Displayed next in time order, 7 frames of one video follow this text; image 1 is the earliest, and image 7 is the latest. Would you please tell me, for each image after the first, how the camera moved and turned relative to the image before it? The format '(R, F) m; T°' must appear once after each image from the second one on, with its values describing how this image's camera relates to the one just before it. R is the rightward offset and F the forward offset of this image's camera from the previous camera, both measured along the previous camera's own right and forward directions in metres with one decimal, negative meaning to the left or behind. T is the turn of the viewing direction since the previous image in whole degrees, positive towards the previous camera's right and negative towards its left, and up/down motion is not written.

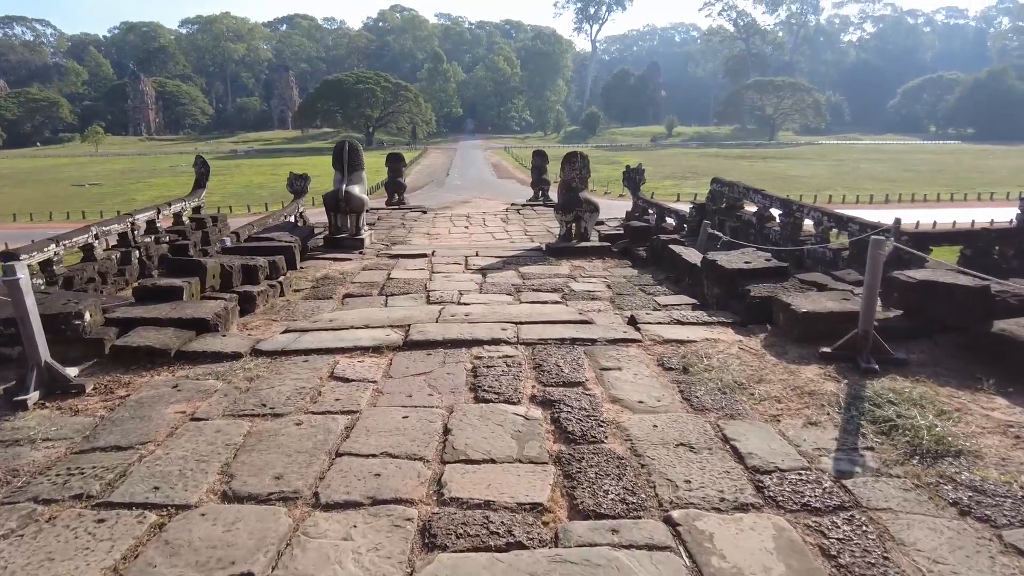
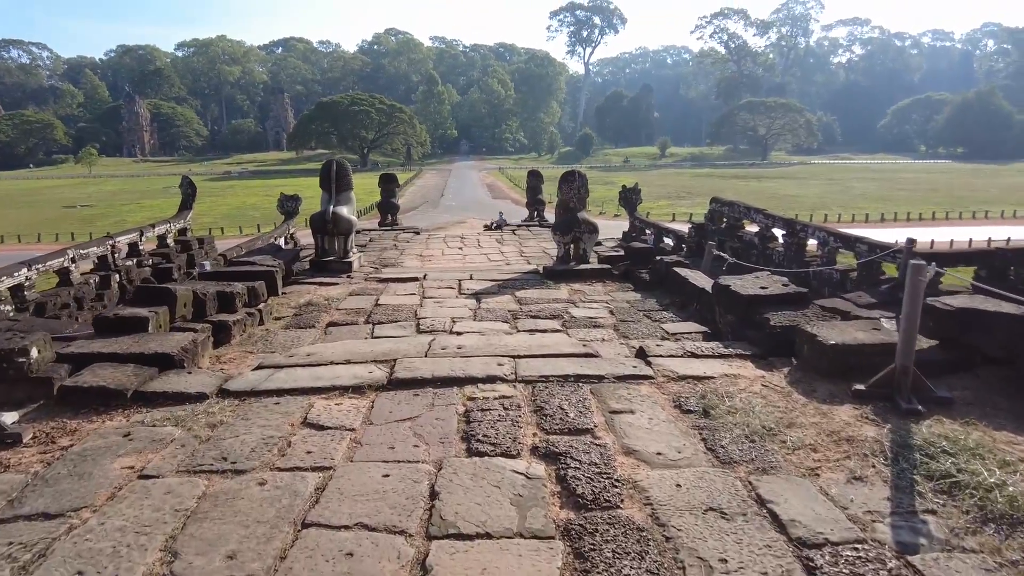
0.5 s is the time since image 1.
(0.0, +0.4) m; 0°
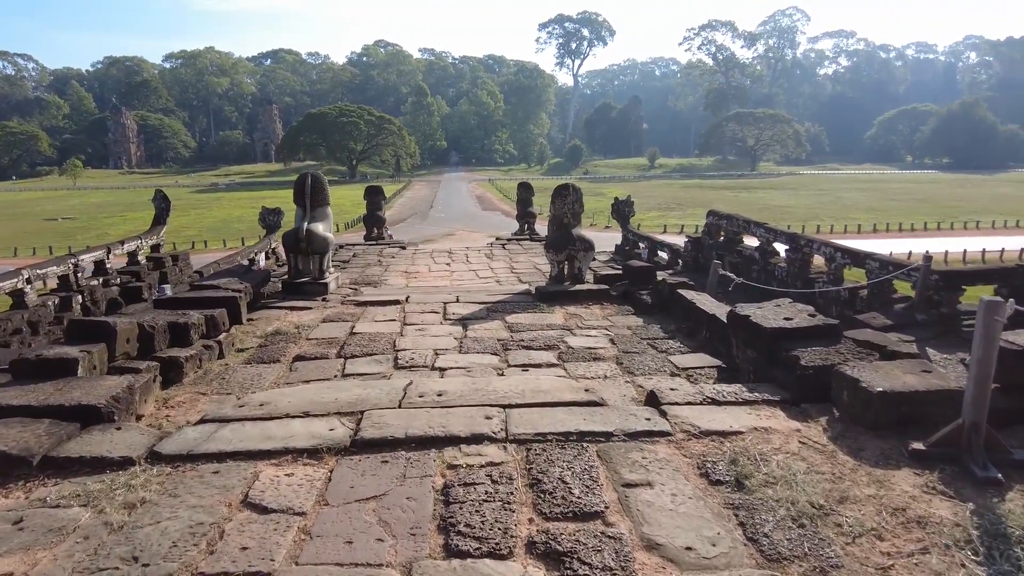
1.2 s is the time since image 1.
(0.0, +0.5) m; +1°
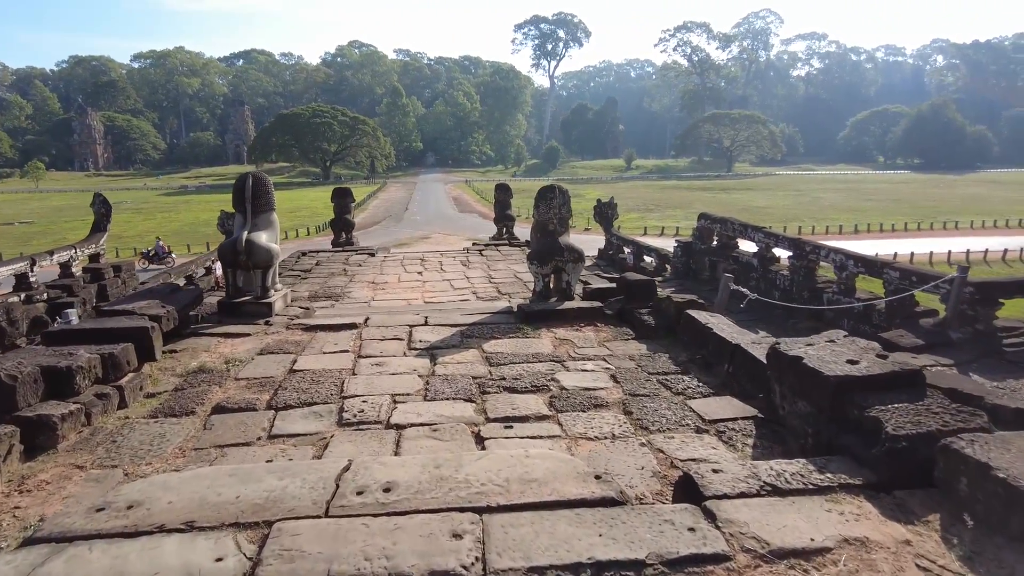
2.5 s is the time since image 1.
(0.0, +0.9) m; +2°
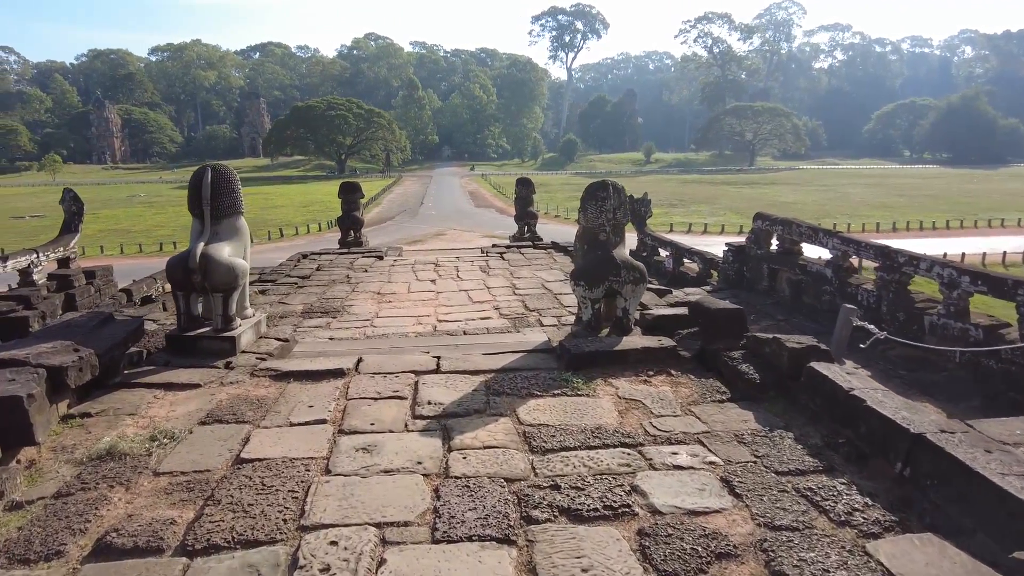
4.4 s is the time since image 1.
(-0.2, +1.4) m; -1°
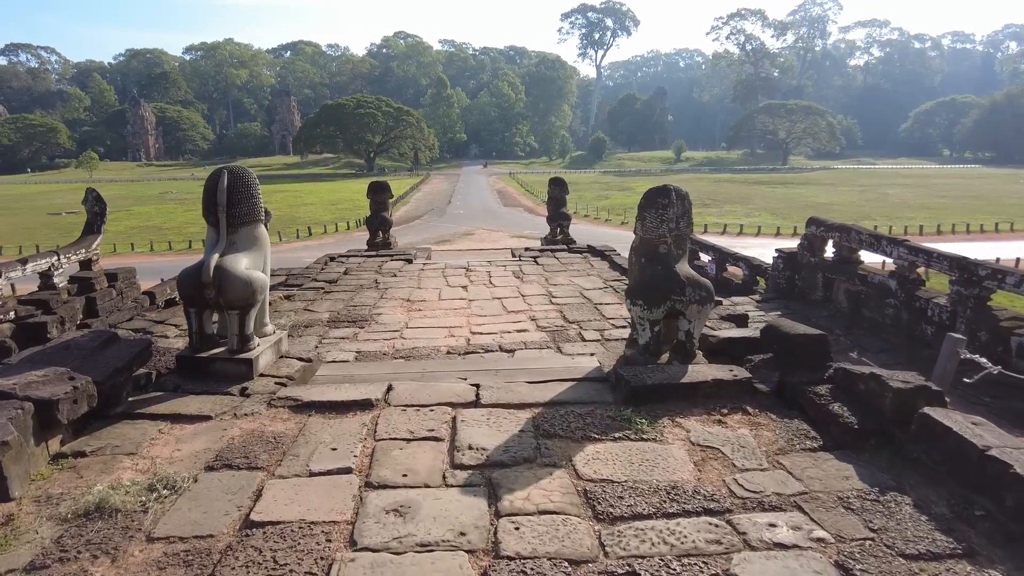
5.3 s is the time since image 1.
(-0.1, +0.5) m; -2°
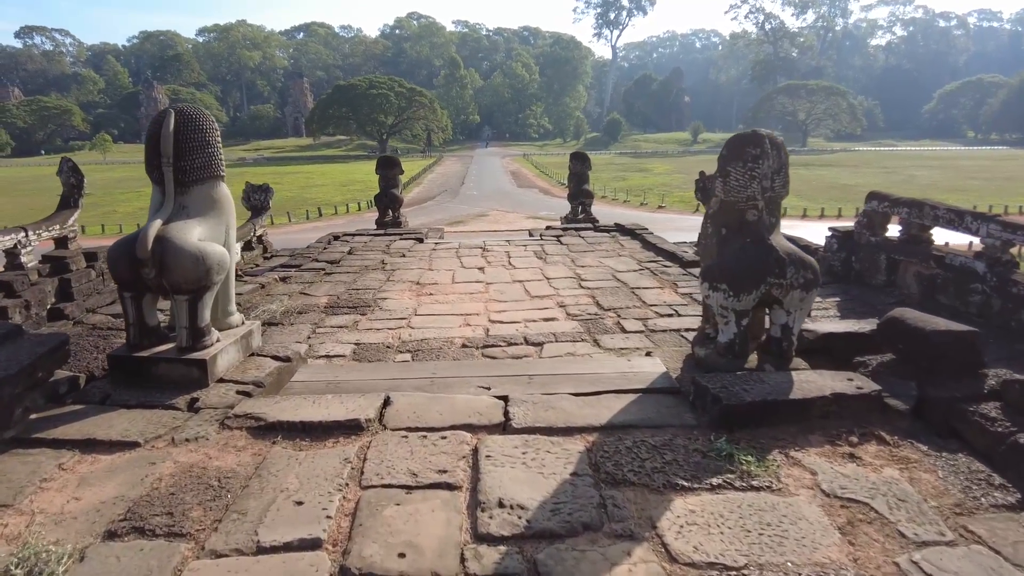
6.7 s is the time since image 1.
(-0.1, +1.0) m; -1°
